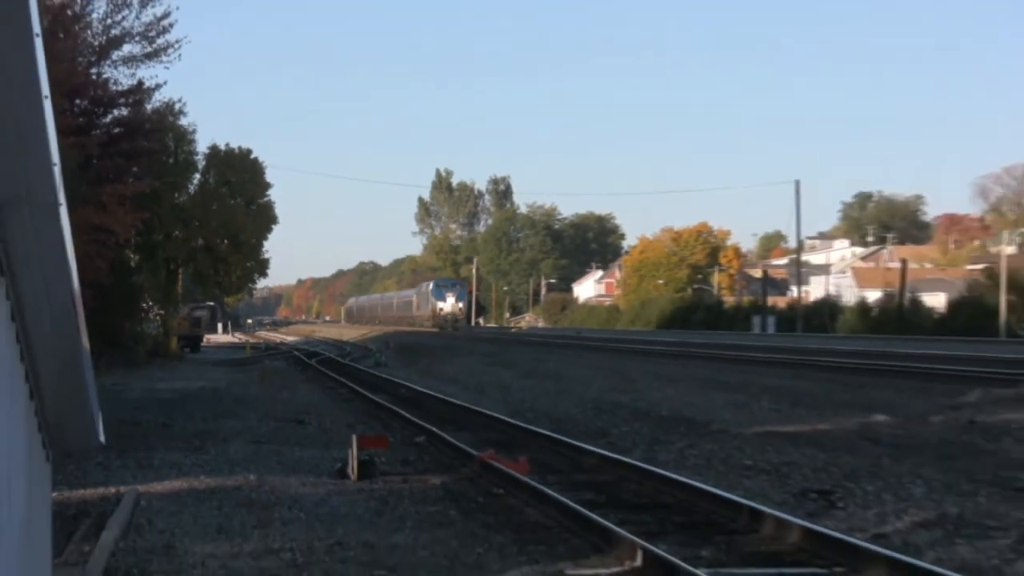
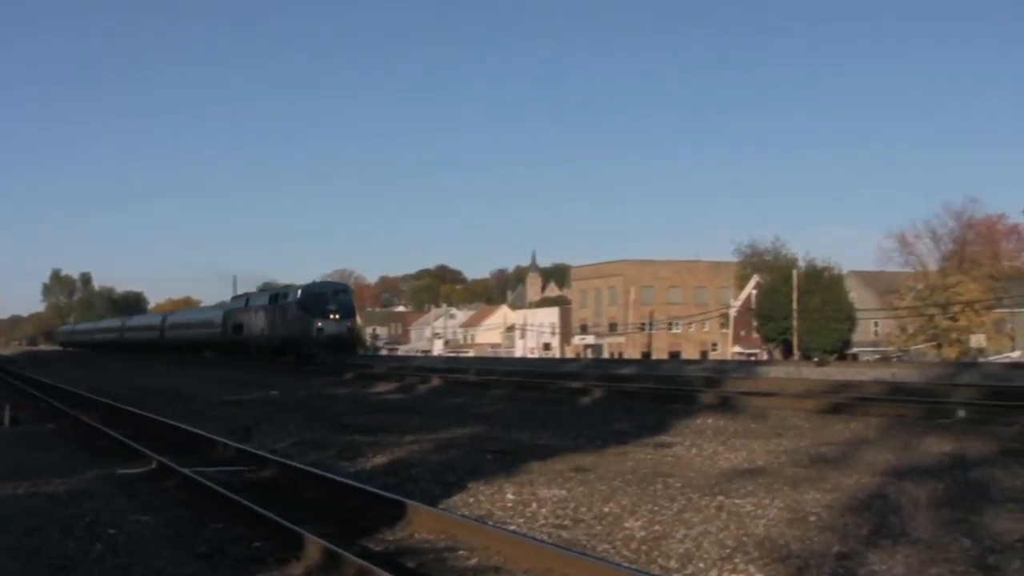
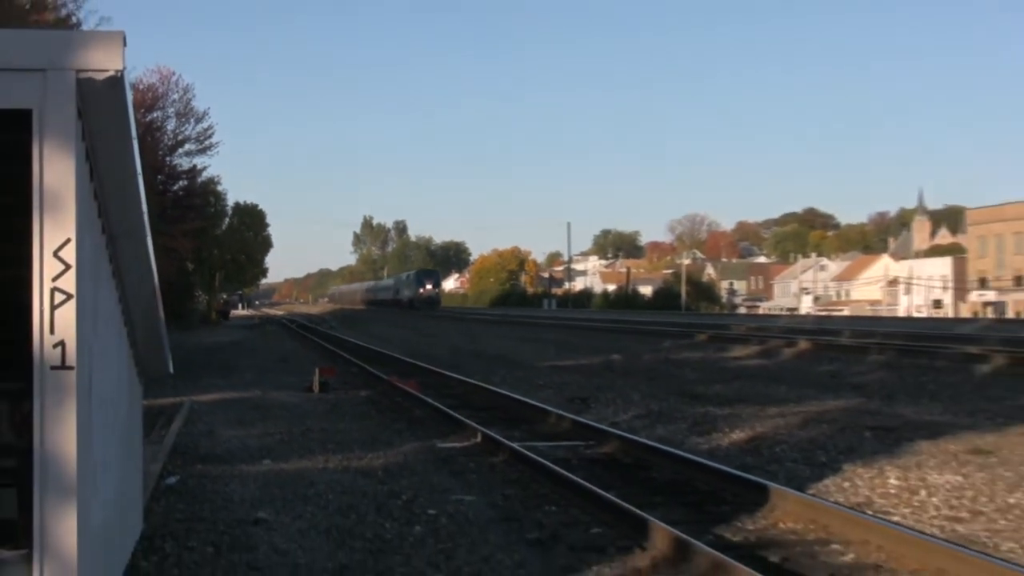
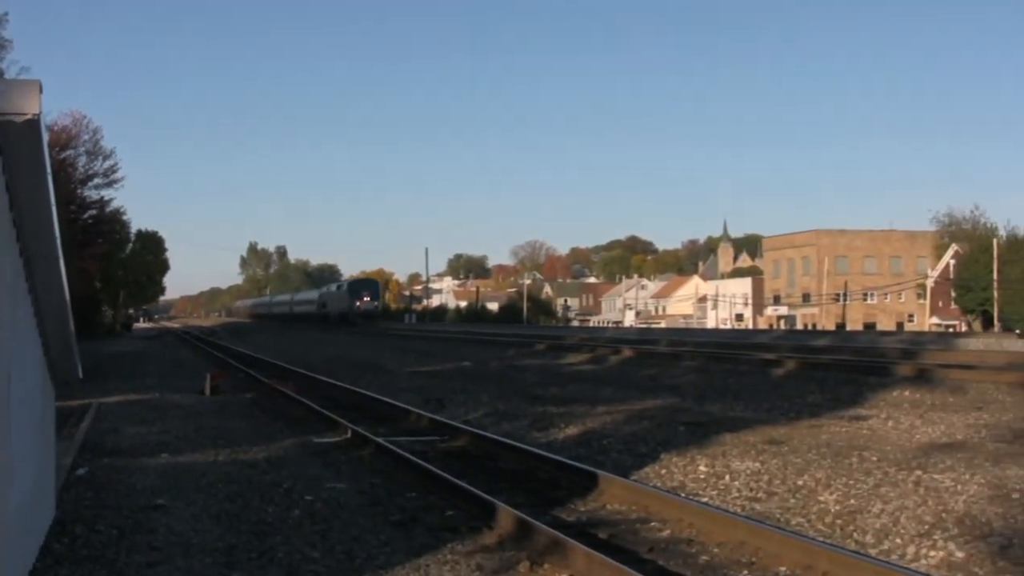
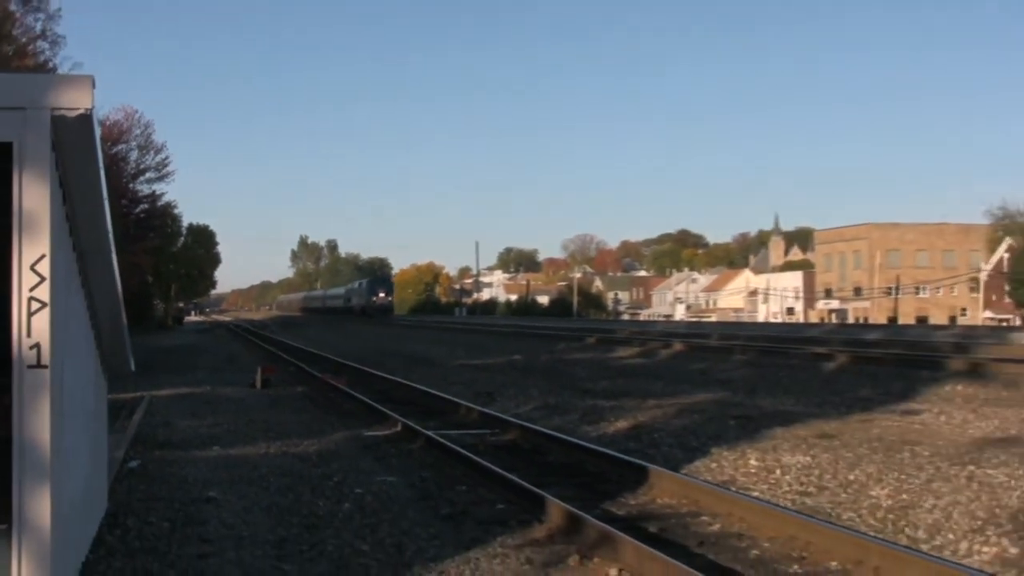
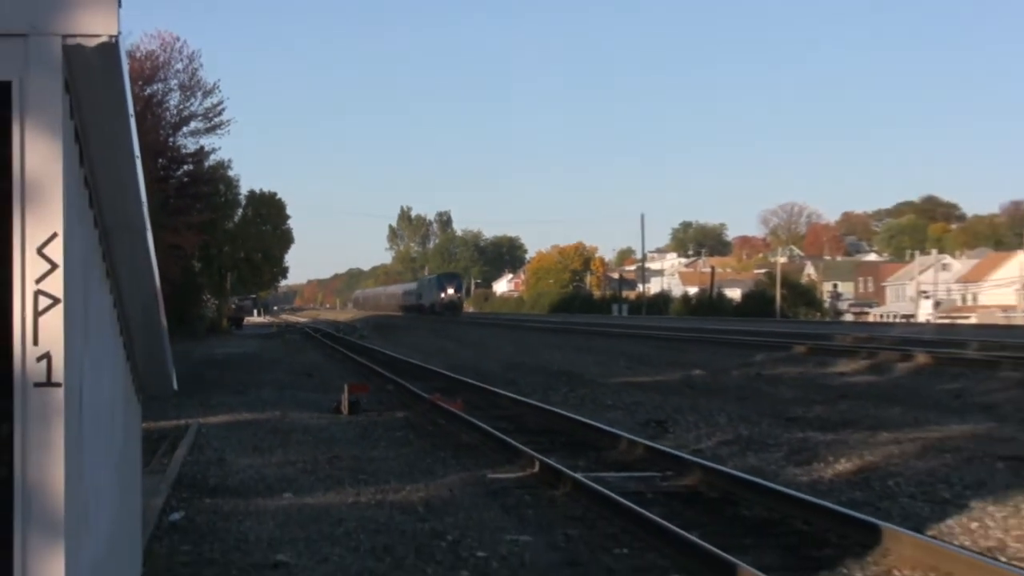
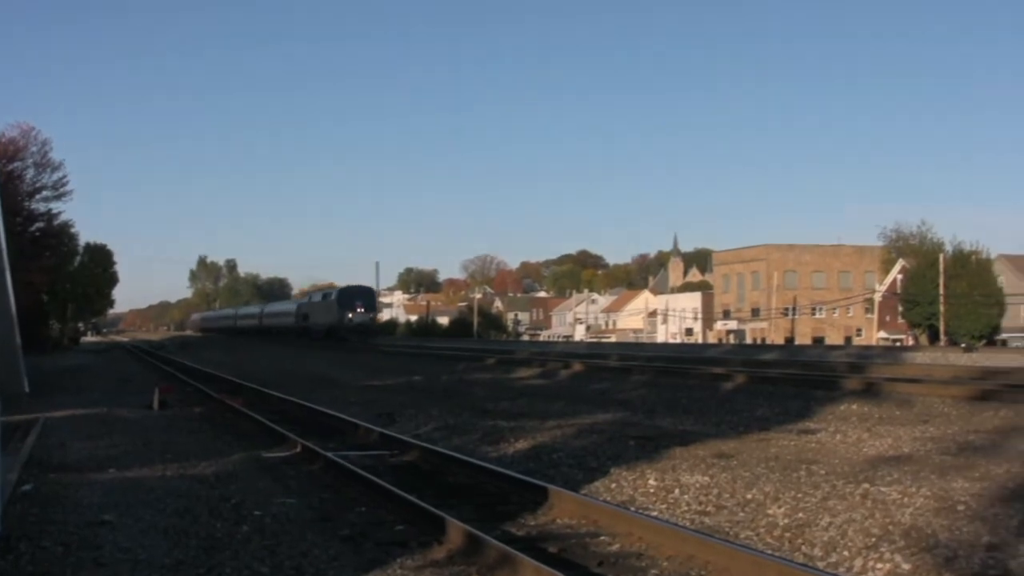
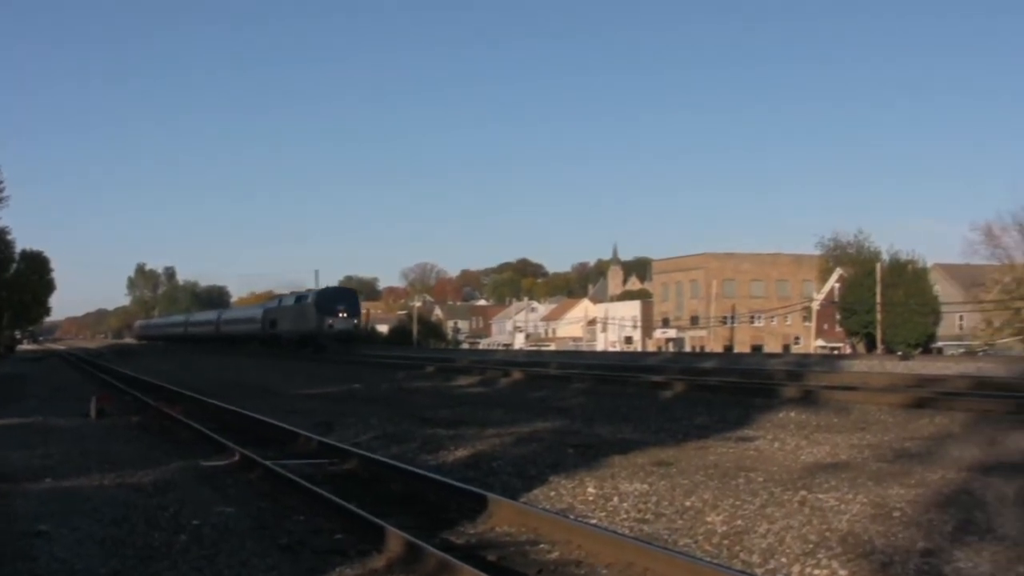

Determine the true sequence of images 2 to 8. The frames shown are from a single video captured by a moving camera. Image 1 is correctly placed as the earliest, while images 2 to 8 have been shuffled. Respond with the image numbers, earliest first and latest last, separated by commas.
6, 3, 5, 4, 7, 8, 2
